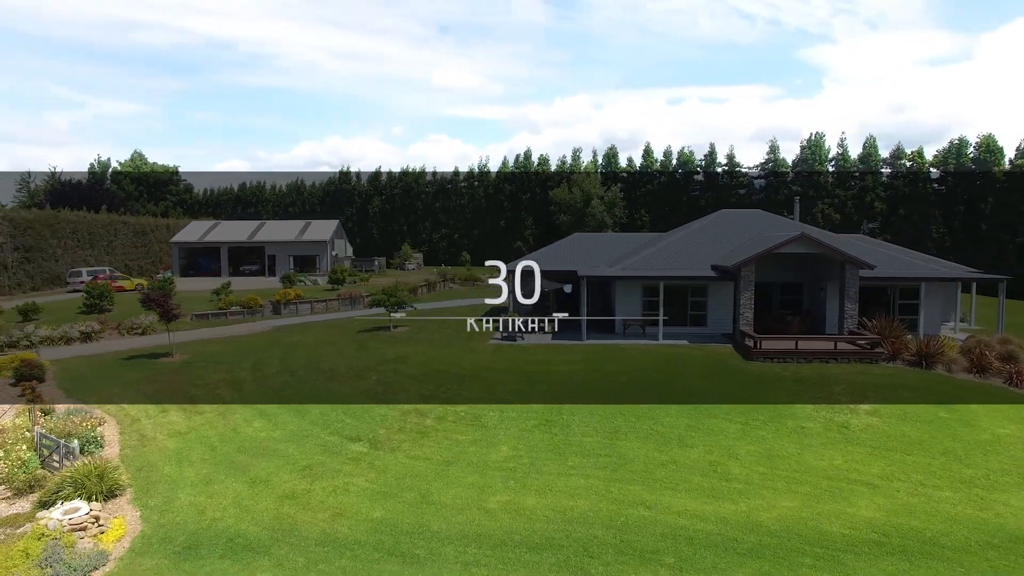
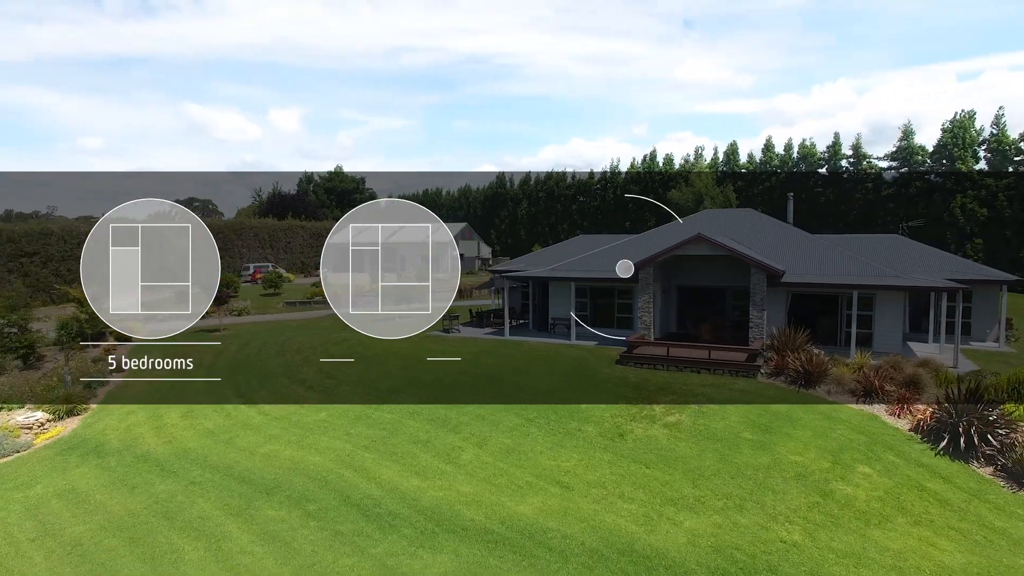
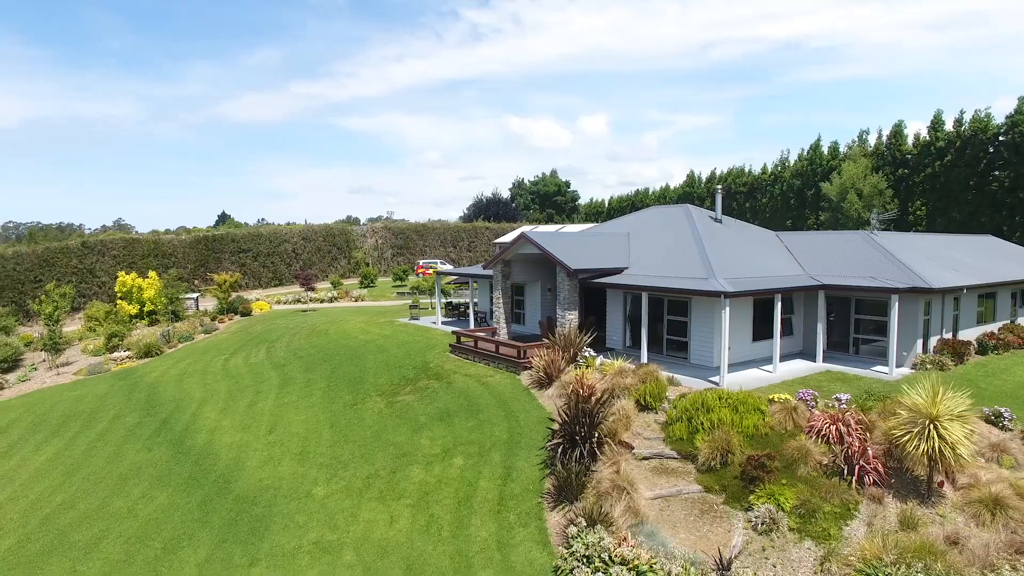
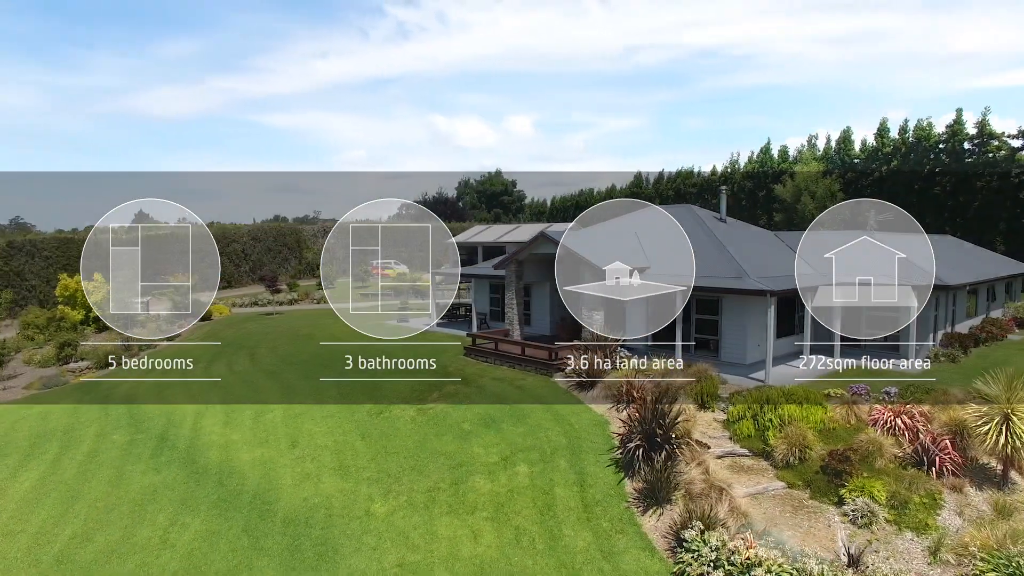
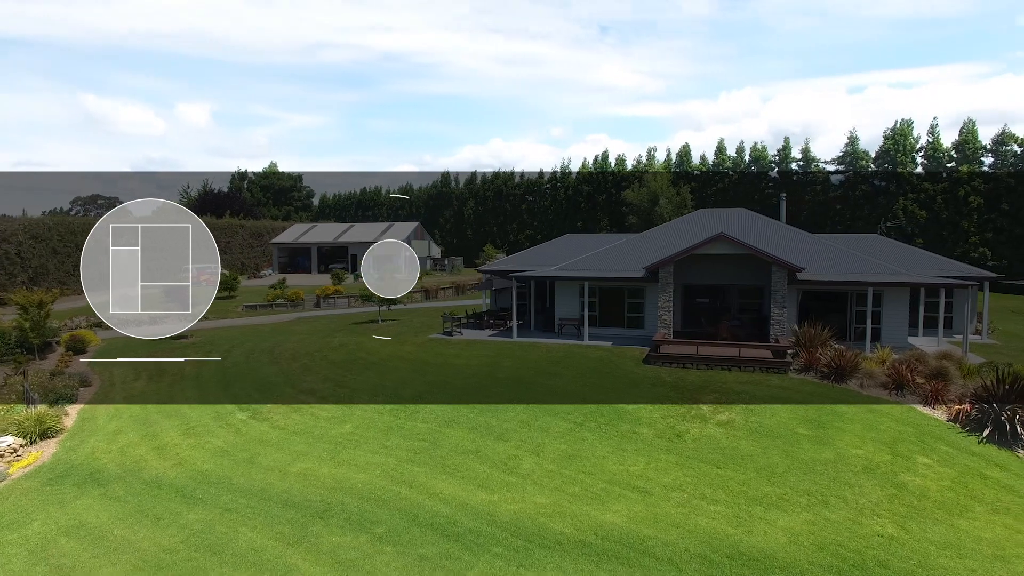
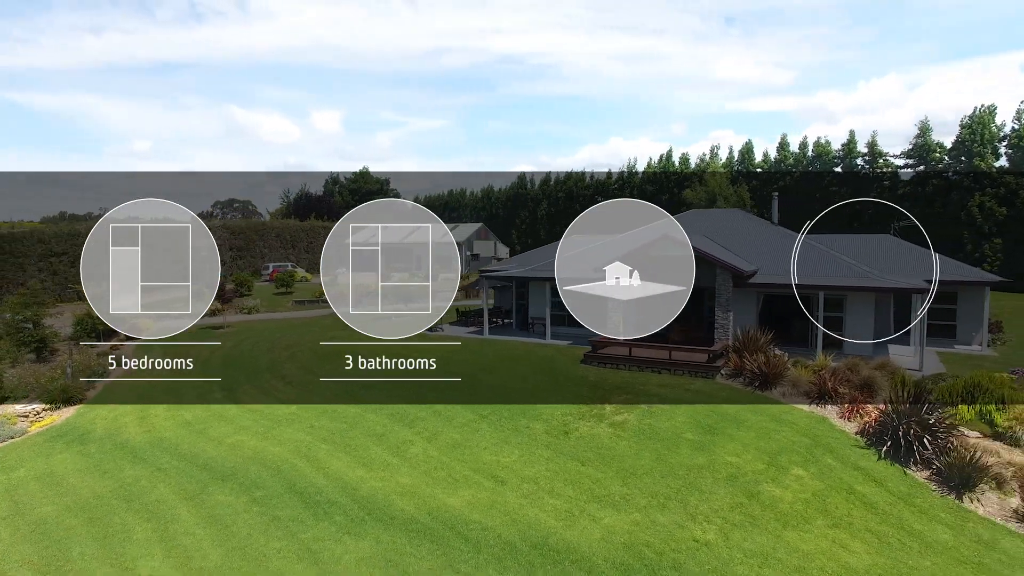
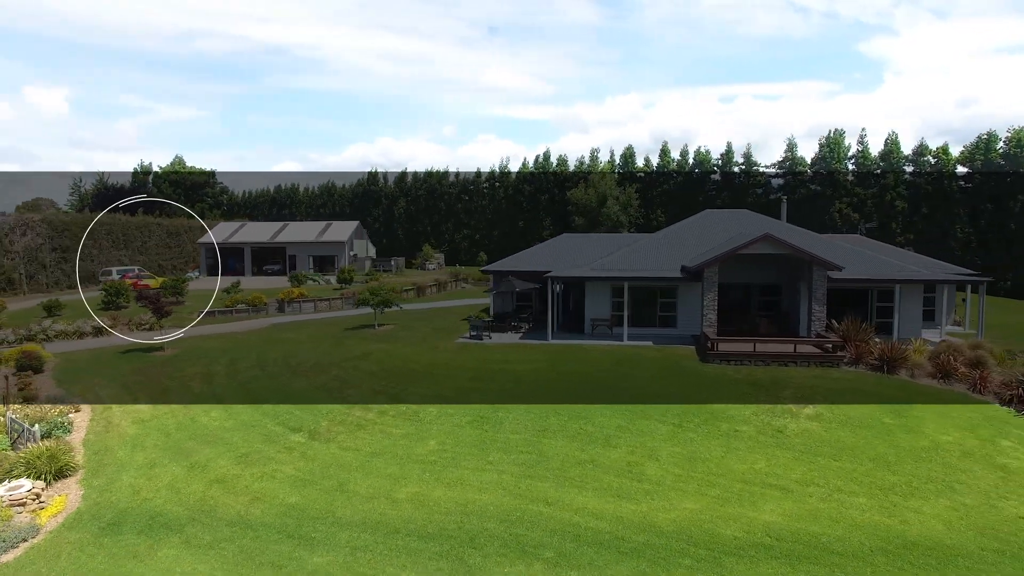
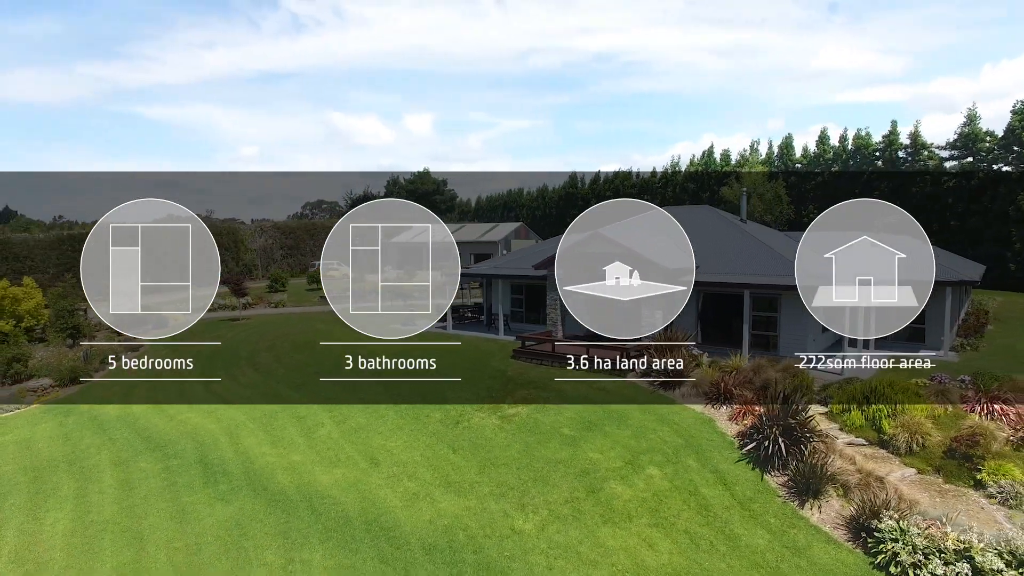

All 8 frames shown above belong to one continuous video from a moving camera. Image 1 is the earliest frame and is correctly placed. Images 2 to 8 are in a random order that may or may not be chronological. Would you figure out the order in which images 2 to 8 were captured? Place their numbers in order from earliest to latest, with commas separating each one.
7, 5, 2, 6, 8, 4, 3
